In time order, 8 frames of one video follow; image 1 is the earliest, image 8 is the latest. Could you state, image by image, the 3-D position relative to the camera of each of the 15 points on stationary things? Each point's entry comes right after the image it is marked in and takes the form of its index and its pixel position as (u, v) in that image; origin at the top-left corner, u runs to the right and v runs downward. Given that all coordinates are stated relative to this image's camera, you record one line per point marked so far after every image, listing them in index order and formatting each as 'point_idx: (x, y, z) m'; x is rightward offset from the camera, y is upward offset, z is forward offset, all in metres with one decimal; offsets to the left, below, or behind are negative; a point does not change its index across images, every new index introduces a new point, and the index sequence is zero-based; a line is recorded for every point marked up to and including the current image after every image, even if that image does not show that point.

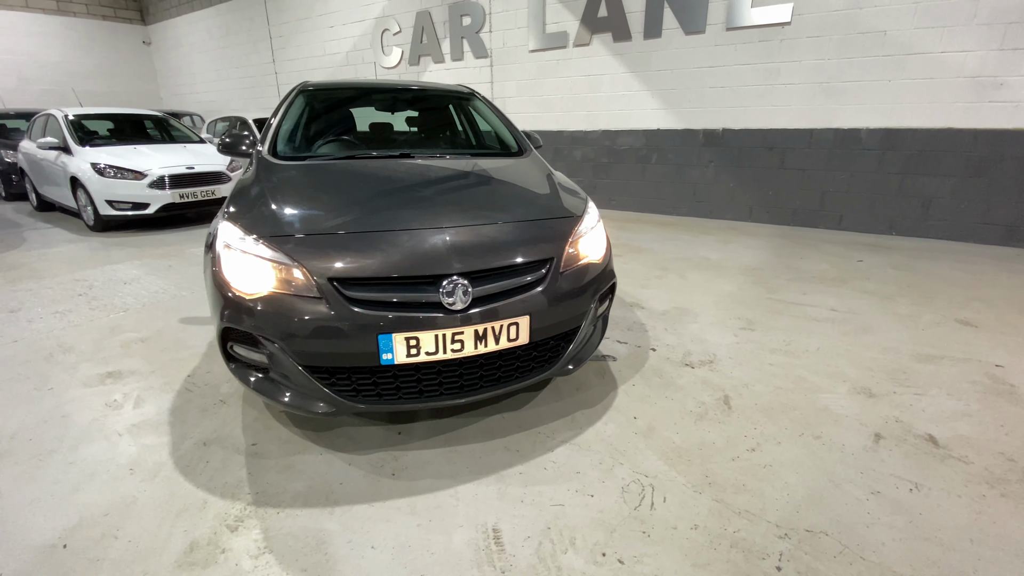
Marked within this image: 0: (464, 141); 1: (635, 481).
0: (-0.3, +0.8, +2.4) m
1: (+0.3, -0.5, +1.3) m
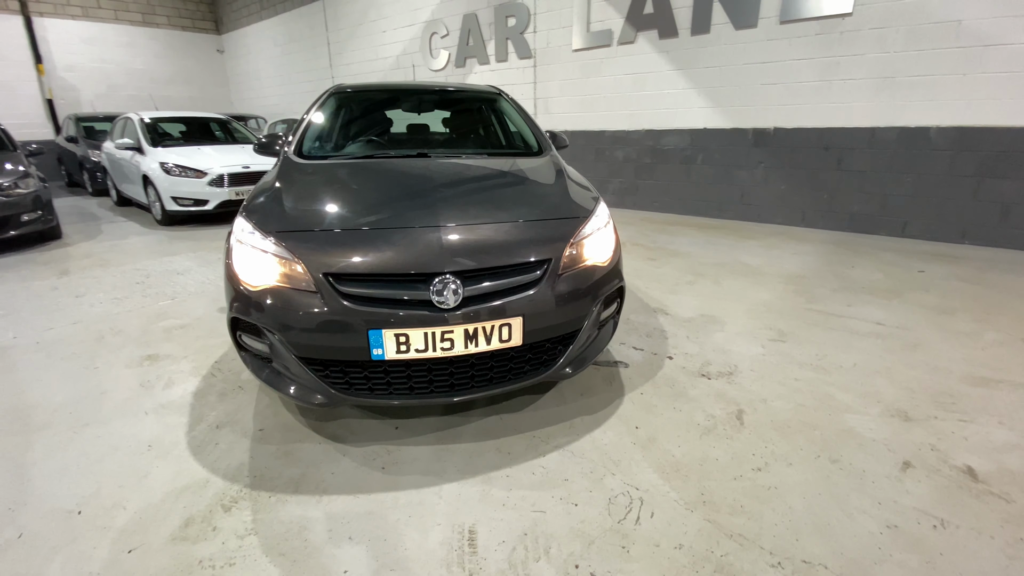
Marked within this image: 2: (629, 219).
0: (-0.2, +0.8, +2.4) m
1: (+0.3, -0.5, +1.3) m
2: (+1.2, +0.7, +4.8) m
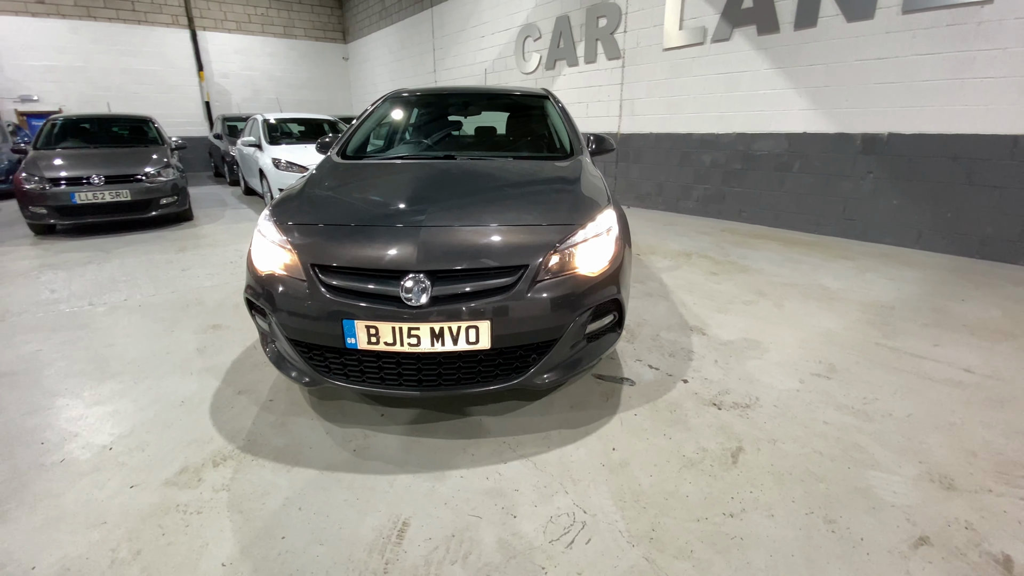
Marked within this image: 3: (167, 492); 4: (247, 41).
0: (0.0, +0.7, +2.4) m
1: (+0.1, -0.6, +1.2) m
2: (+1.9, +0.6, +4.5) m
3: (-0.9, -0.6, +1.3) m
4: (-5.2, +4.9, +9.4) m
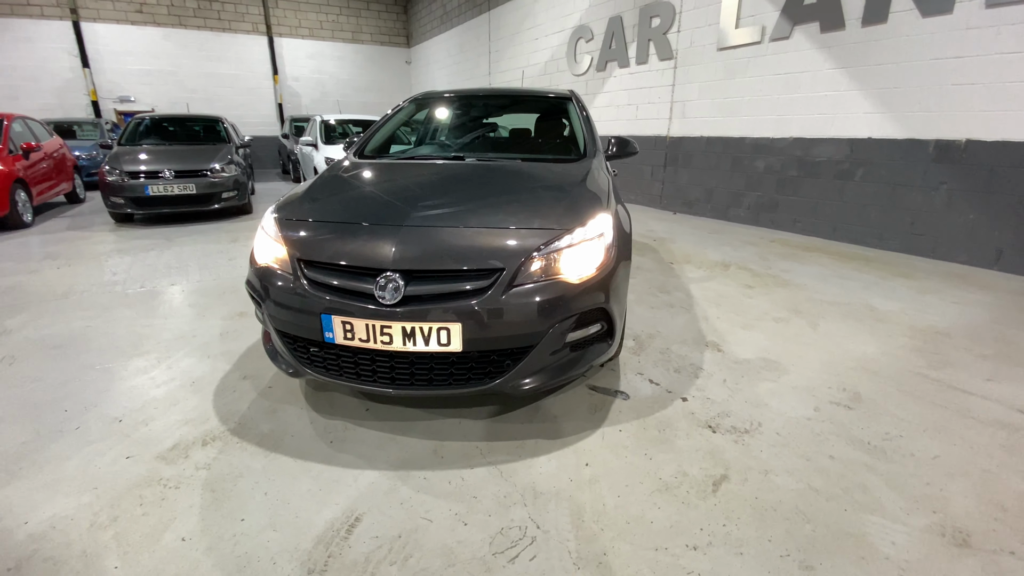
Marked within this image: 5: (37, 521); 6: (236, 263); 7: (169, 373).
0: (+0.1, +0.7, +2.4) m
1: (0.0, -0.6, +1.2) m
2: (+2.2, +0.4, +4.2) m
3: (-1.0, -0.5, +1.4) m
4: (-4.1, +5.0, +9.9) m
5: (-1.2, -0.6, +1.2) m
6: (-1.9, +0.2, +3.3) m
7: (-1.4, -0.3, +1.9) m
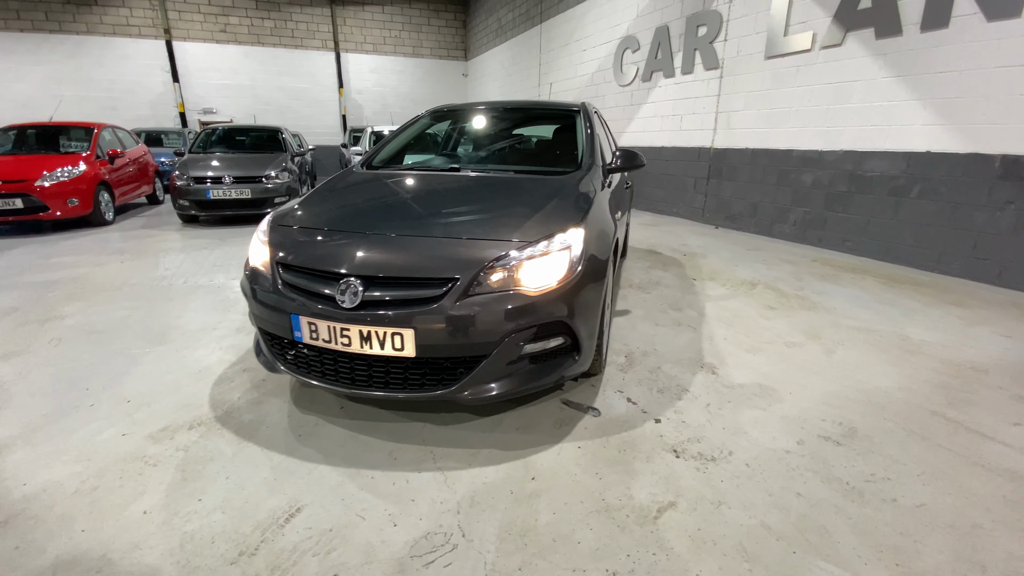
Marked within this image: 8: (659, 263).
0: (+0.2, +0.7, +2.4) m
1: (-0.2, -0.6, +1.2) m
2: (+2.4, +0.3, +4.0) m
3: (-1.2, -0.5, +1.5) m
4: (-2.9, +5.0, +10.5) m
5: (-1.4, -0.6, +1.4) m
6: (-1.8, +0.2, +3.6) m
7: (-1.4, -0.3, +2.1) m
8: (+1.2, +0.2, +3.8) m
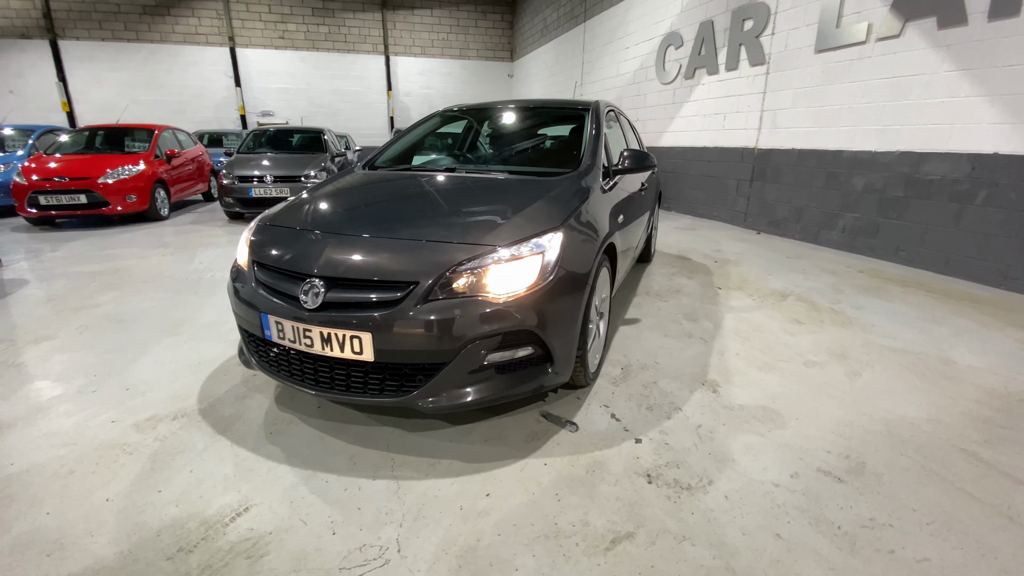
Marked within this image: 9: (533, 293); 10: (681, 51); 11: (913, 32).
0: (+0.2, +0.6, +2.3) m
1: (-0.3, -0.6, +1.1) m
2: (+2.5, +0.2, +3.7) m
3: (-1.3, -0.5, +1.6) m
4: (-1.9, +5.0, +10.7) m
5: (-1.5, -0.5, +1.4) m
6: (-1.7, +0.2, +3.7) m
7: (-1.5, -0.3, +2.2) m
8: (+1.3, +0.1, +3.6) m
9: (+0.1, 0.0, +1.4) m
10: (+2.1, +2.9, +5.8) m
11: (+2.9, +1.9, +3.5) m
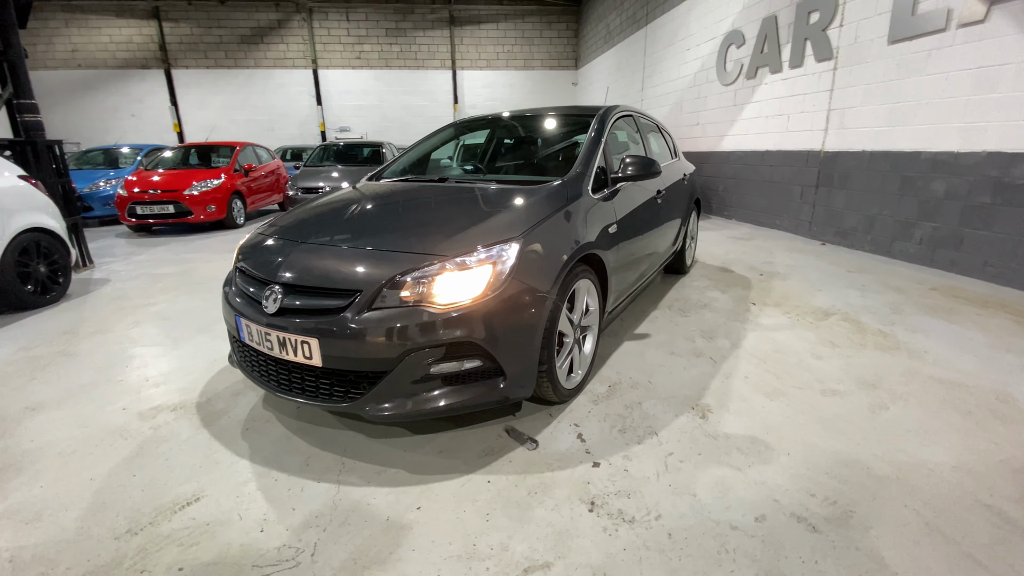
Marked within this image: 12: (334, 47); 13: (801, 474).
0: (+0.2, +0.6, +2.3) m
1: (-0.5, -0.6, +1.2) m
2: (+2.7, 0.0, +3.2) m
3: (-1.4, -0.5, +1.8) m
4: (-0.5, +4.9, +10.9) m
5: (-1.6, -0.5, +1.6) m
6: (-1.4, +0.2, +3.9) m
7: (-1.5, -0.3, +2.4) m
8: (+1.5, 0.0, +3.4) m
9: (-0.1, -0.1, +1.4) m
10: (+2.6, +2.7, +5.5) m
11: (+3.1, +1.7, +3.0) m
12: (-3.9, +5.2, +10.3) m
13: (+0.9, -0.5, +1.4) m
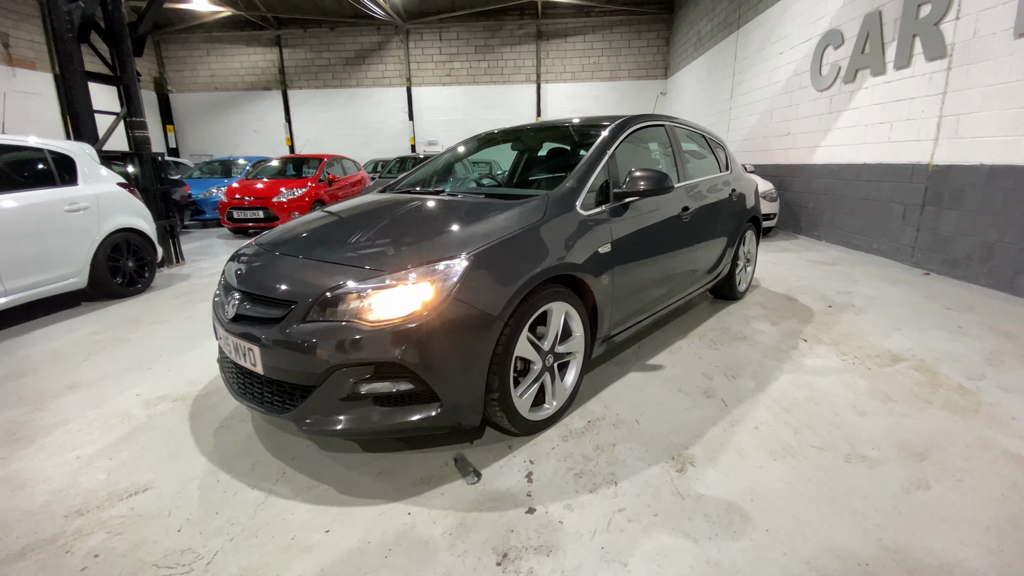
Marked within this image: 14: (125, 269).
0: (+0.2, +0.5, +2.2) m
1: (-0.8, -0.7, +1.2) m
2: (+2.8, -0.2, +2.6) m
3: (-1.5, -0.5, +1.9) m
4: (+1.5, +4.6, +10.8) m
5: (-1.8, -0.5, +1.9) m
6: (-1.1, +0.1, +4.1) m
7: (-1.5, -0.3, +2.6) m
8: (+1.7, -0.2, +3.0) m
9: (-0.3, -0.1, +1.3) m
10: (+3.4, +2.4, +4.8) m
11: (+3.3, +1.5, +2.3) m
12: (-2.0, +5.1, +10.9) m
13: (+0.6, -0.7, +1.2) m
14: (-2.8, +0.1, +3.4) m
